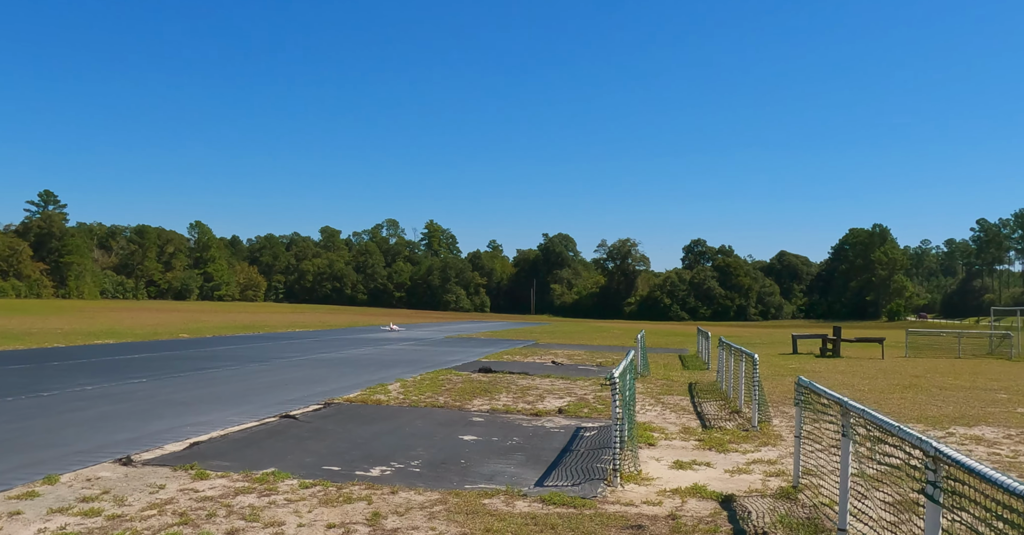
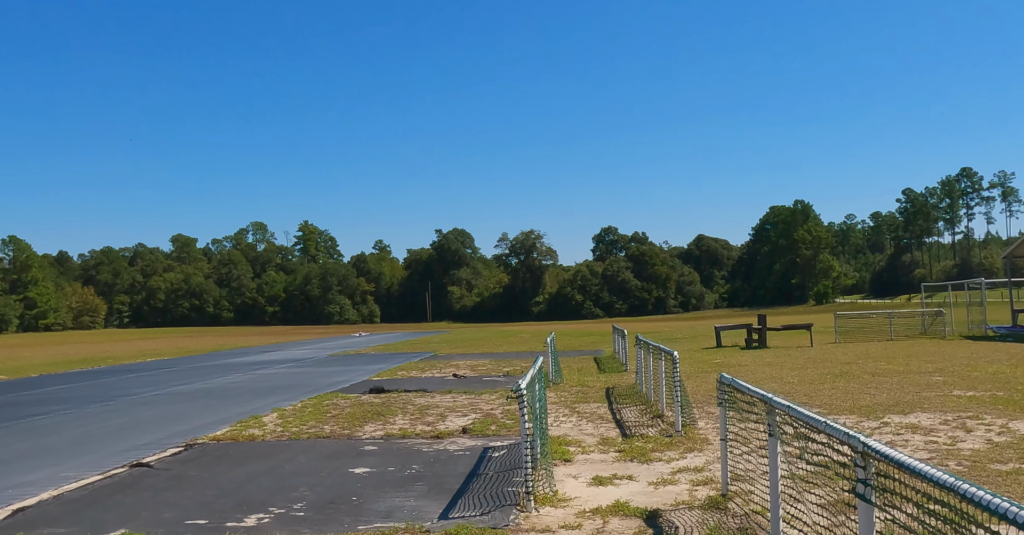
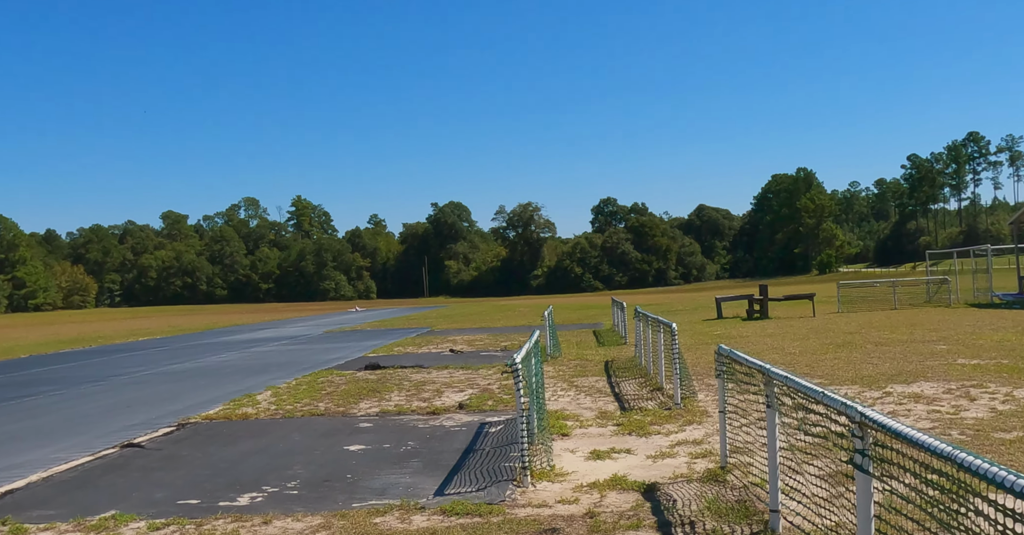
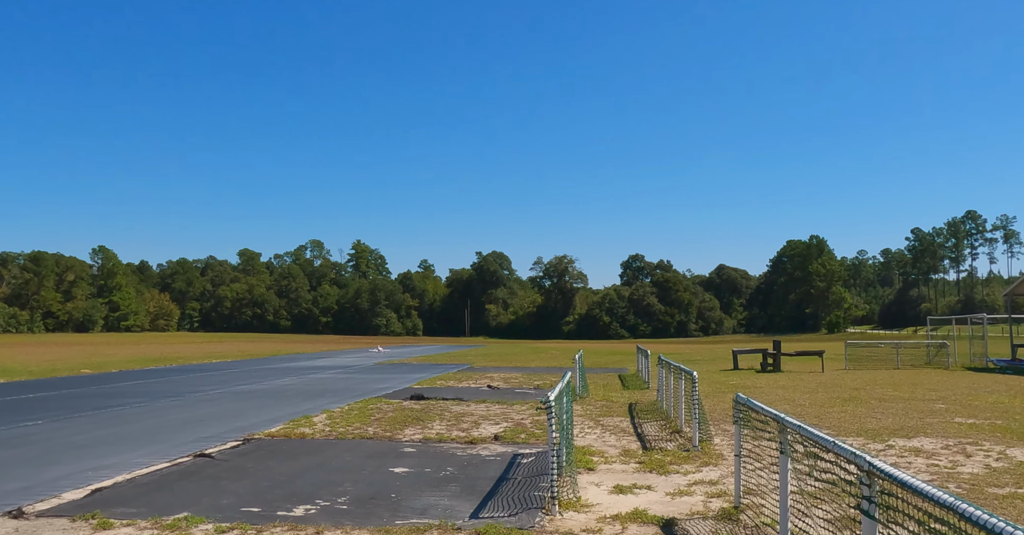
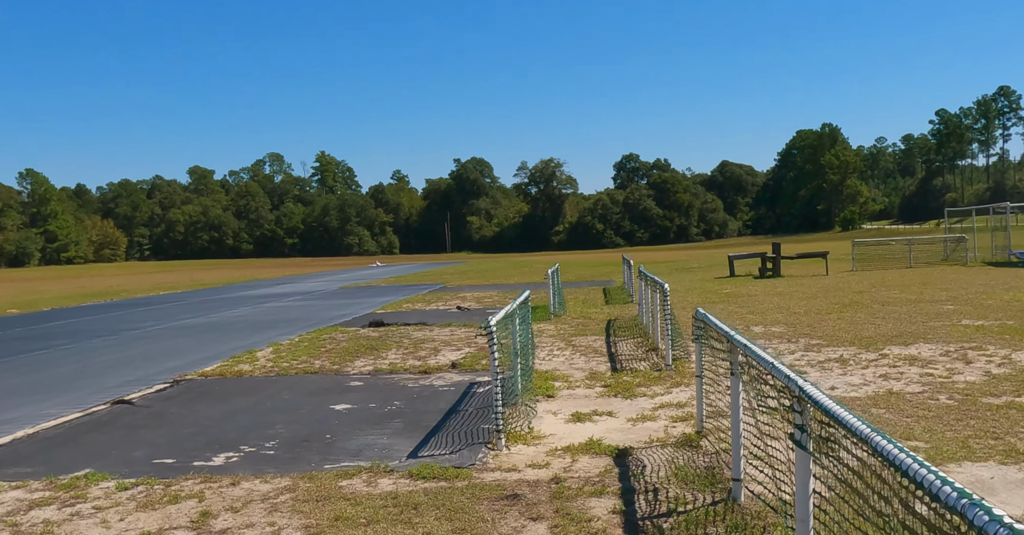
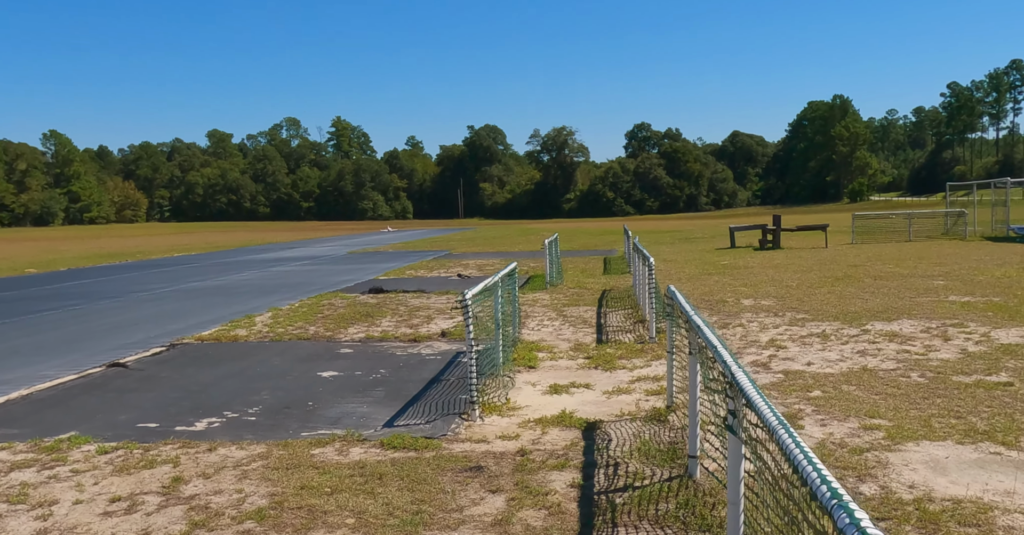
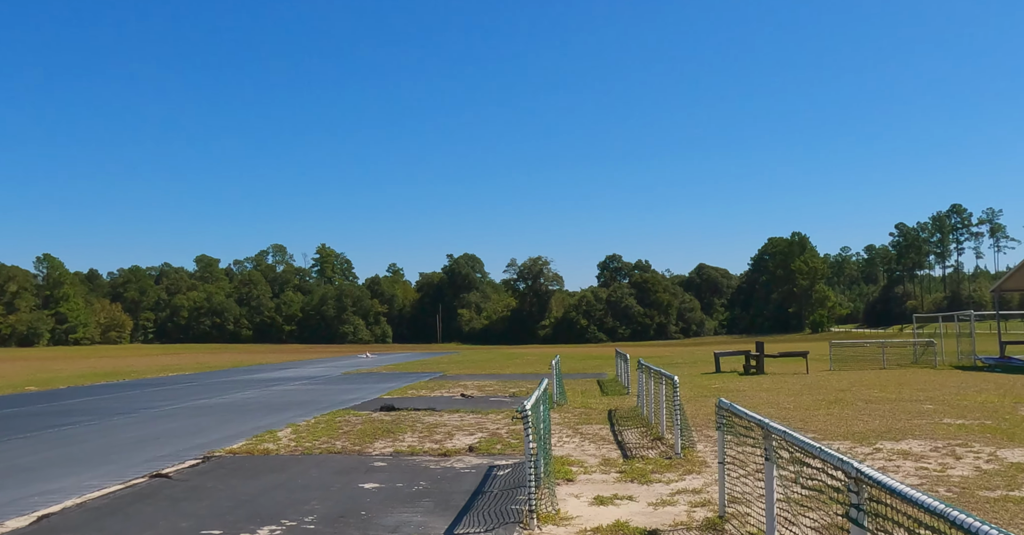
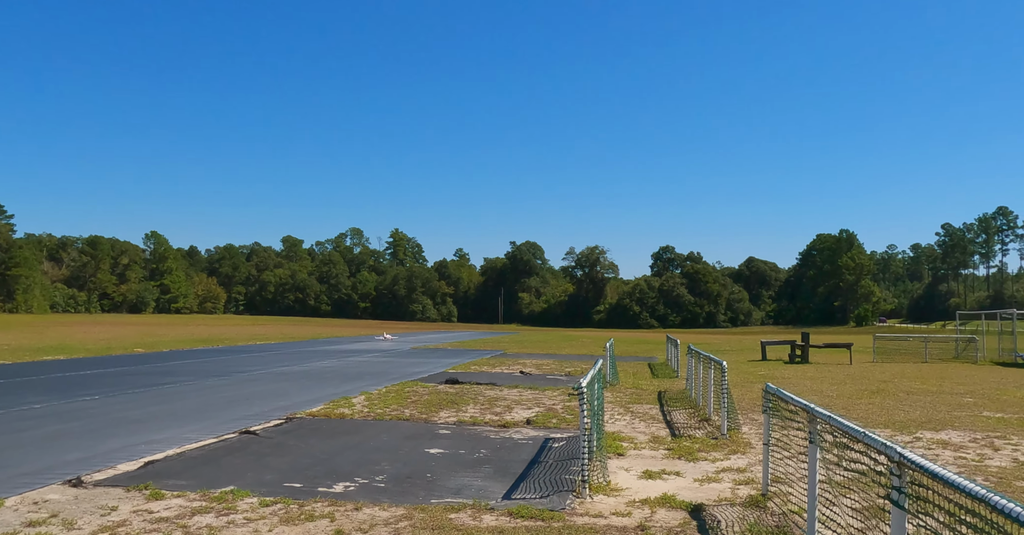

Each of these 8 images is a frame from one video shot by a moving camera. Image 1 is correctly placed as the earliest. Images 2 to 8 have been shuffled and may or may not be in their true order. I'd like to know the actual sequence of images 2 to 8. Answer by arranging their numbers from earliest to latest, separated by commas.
8, 4, 7, 2, 3, 5, 6
